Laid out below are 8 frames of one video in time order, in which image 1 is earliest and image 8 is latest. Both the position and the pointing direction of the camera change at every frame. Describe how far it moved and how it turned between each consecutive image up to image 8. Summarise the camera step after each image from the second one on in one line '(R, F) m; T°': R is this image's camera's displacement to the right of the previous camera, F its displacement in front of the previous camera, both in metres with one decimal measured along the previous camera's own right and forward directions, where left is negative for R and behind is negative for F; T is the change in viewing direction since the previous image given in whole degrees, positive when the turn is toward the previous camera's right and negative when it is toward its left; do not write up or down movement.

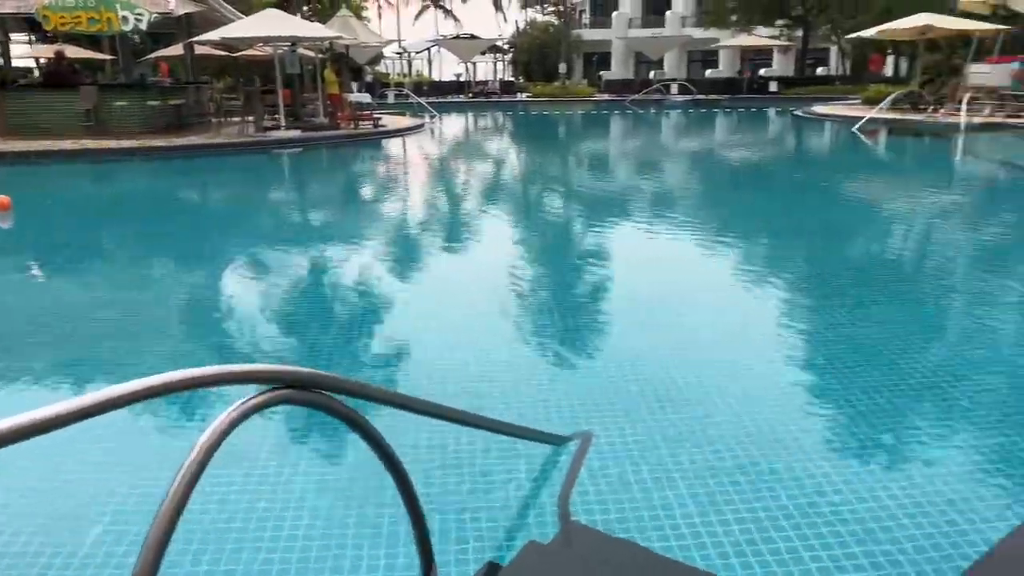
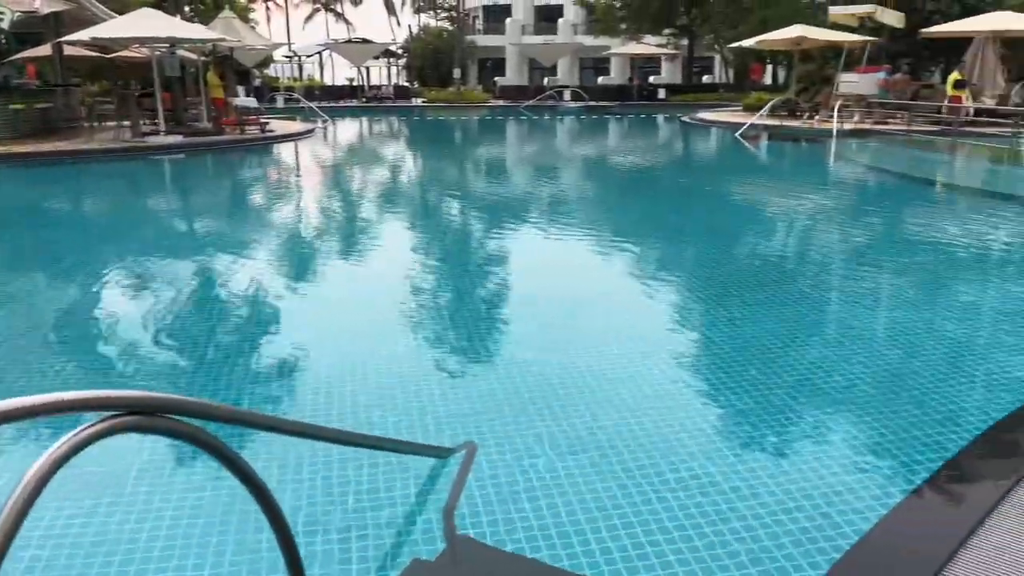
(0.0, +0.1) m; +7°
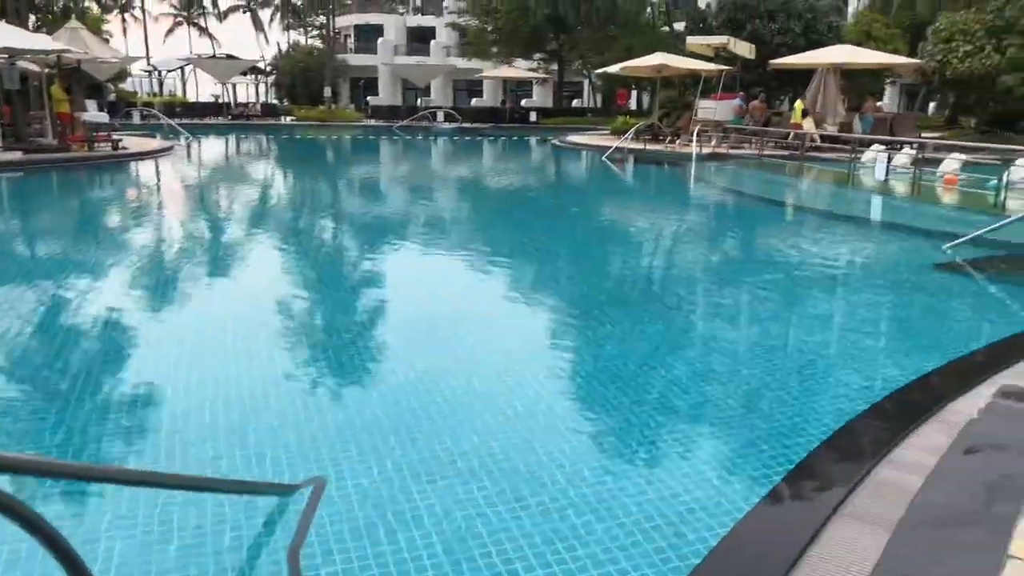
(+0.1, 0.0) m; +9°
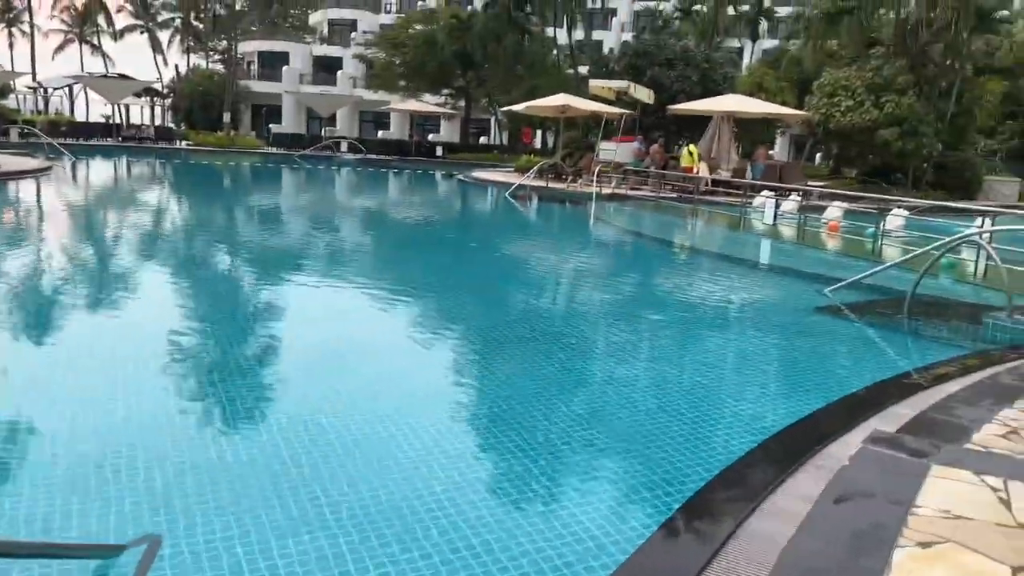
(+0.1, +0.1) m; +7°
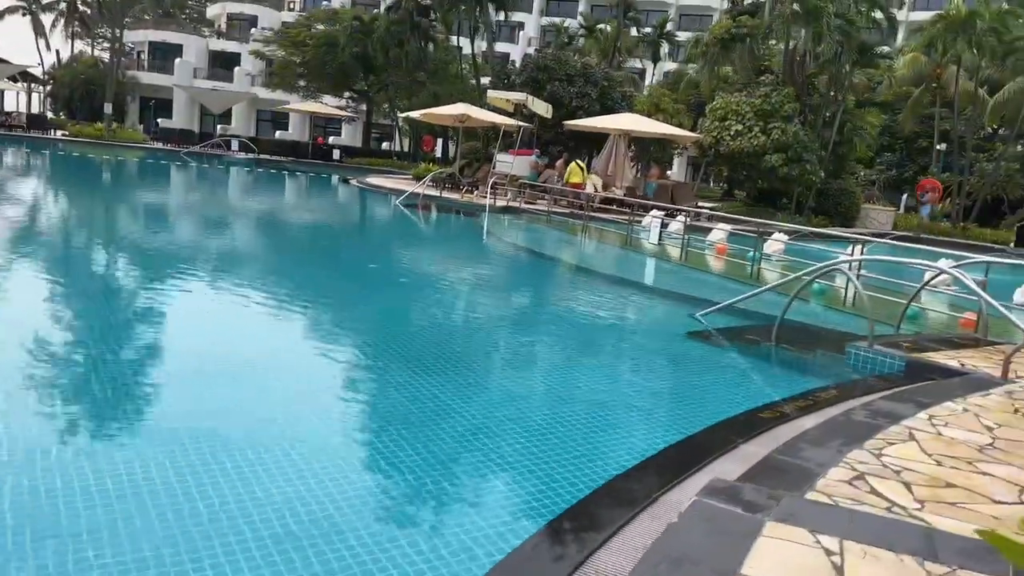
(+0.3, +0.3) m; +7°
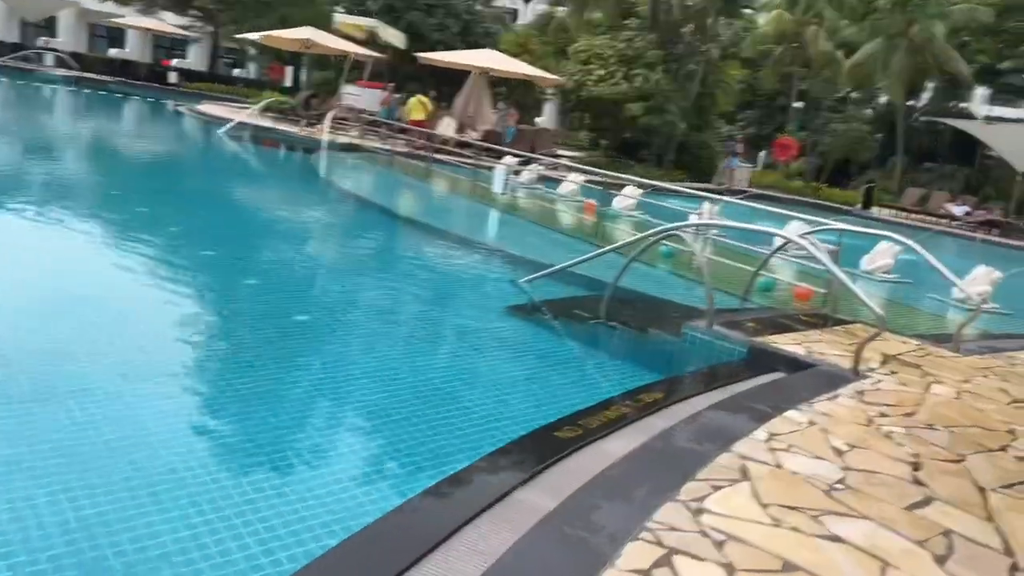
(+0.6, +1.2) m; +9°
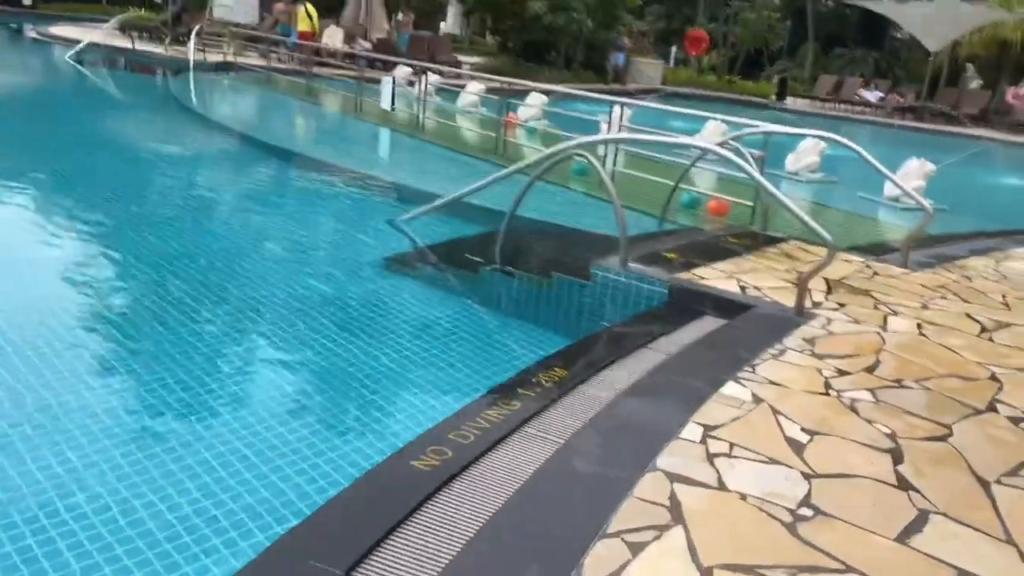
(+0.3, +1.0) m; +5°
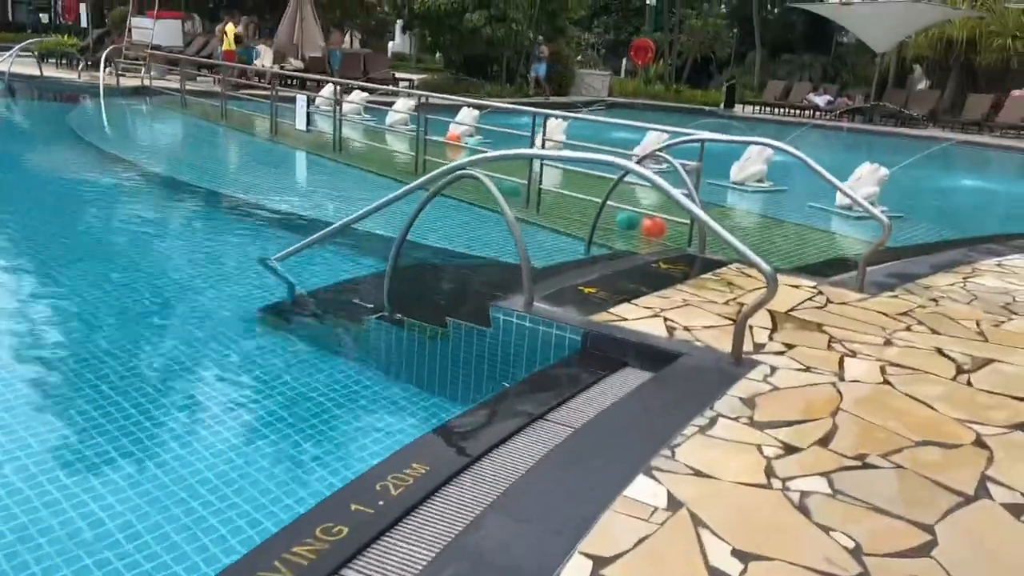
(+0.4, +0.7) m; +2°
